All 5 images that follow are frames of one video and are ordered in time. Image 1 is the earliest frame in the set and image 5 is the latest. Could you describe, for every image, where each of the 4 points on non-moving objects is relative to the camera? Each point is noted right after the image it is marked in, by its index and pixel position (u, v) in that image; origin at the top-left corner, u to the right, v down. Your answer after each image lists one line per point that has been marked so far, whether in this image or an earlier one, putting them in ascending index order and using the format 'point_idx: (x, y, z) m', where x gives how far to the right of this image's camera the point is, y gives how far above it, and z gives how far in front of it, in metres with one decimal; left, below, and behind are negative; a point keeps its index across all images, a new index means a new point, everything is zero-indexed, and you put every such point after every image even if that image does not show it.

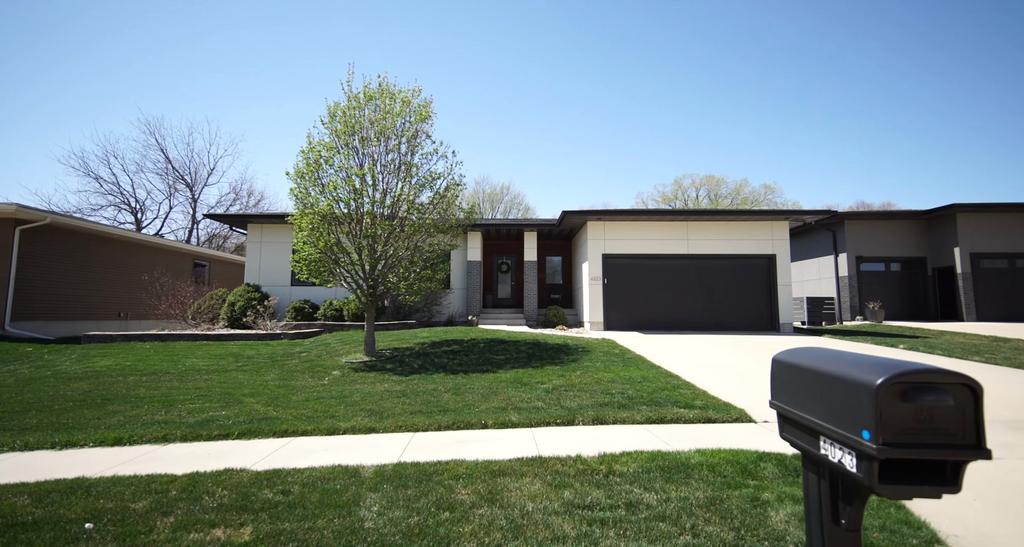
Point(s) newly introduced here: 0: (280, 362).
0: (-4.4, -1.7, +9.2) m
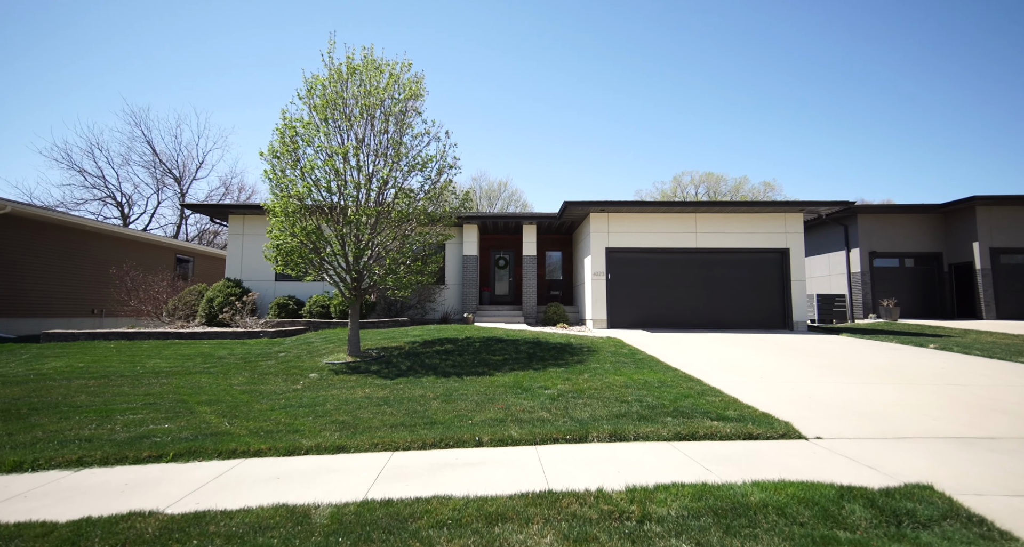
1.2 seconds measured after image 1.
0: (-4.4, -1.5, +8.3) m
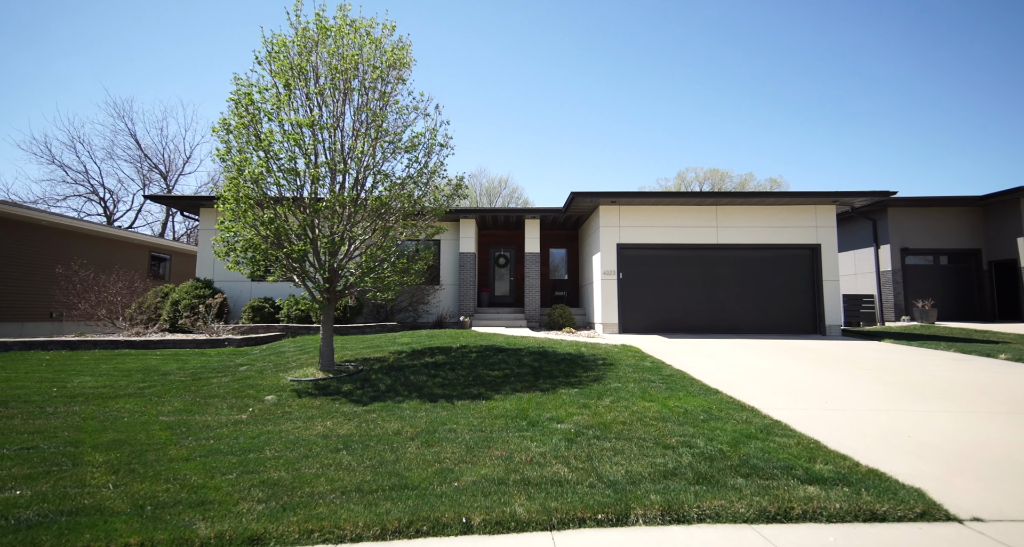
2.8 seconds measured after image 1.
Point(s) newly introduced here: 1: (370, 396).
0: (-4.4, -1.5, +6.9) m
1: (-1.8, -1.5, +6.0) m
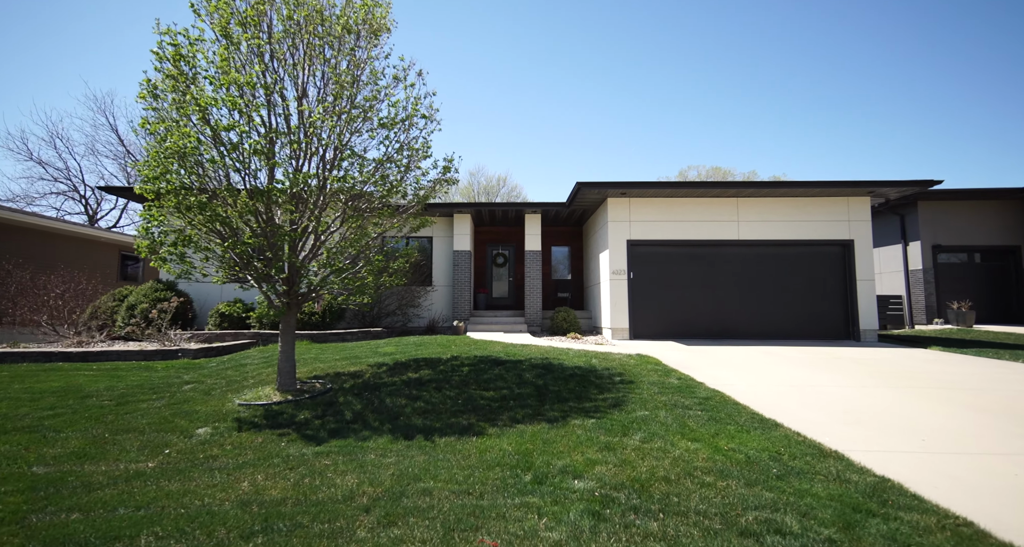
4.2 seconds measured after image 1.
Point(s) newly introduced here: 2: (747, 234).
0: (-4.4, -1.5, +5.6) m
1: (-1.8, -1.5, +4.7) m
2: (+5.7, +1.0, +11.8) m
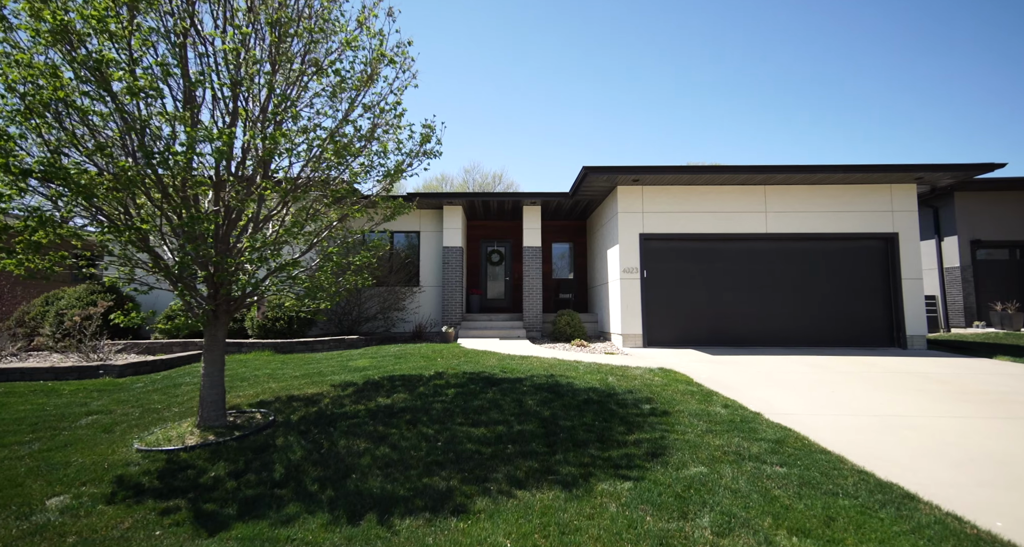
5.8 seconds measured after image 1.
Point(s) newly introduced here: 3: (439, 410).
0: (-4.4, -1.5, +4.0) m
1: (-1.8, -1.5, +3.2) m
2: (+5.7, +1.0, +10.4) m
3: (-0.7, -1.4, +4.9) m
